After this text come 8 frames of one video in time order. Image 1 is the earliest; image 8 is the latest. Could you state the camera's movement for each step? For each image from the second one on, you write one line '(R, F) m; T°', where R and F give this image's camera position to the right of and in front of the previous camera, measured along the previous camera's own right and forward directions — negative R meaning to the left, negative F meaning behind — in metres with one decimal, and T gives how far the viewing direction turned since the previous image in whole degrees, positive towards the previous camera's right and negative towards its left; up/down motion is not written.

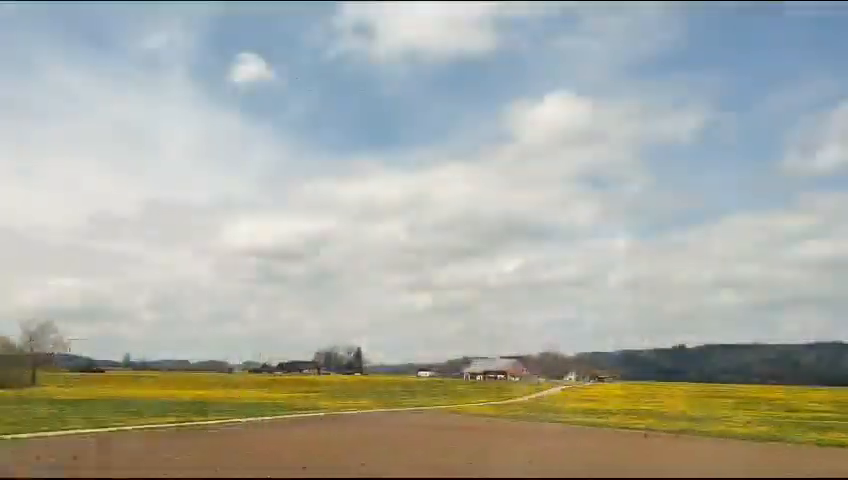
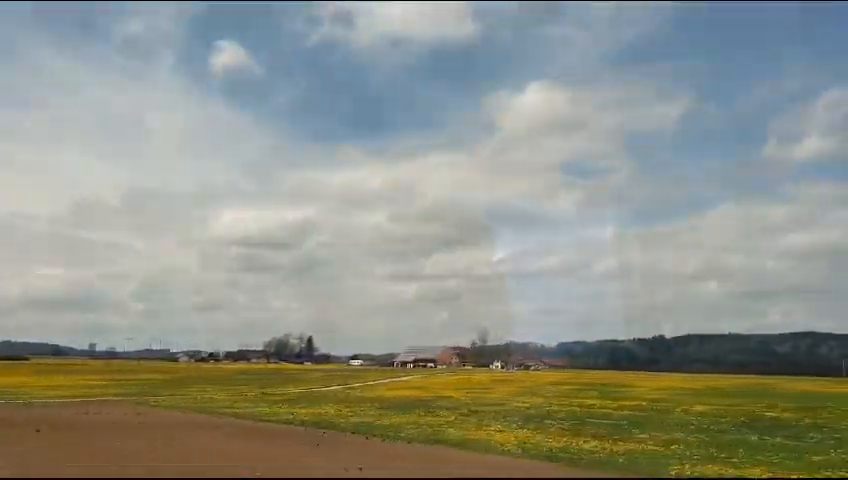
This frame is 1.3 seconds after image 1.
(+0.9, +0.2) m; +1°
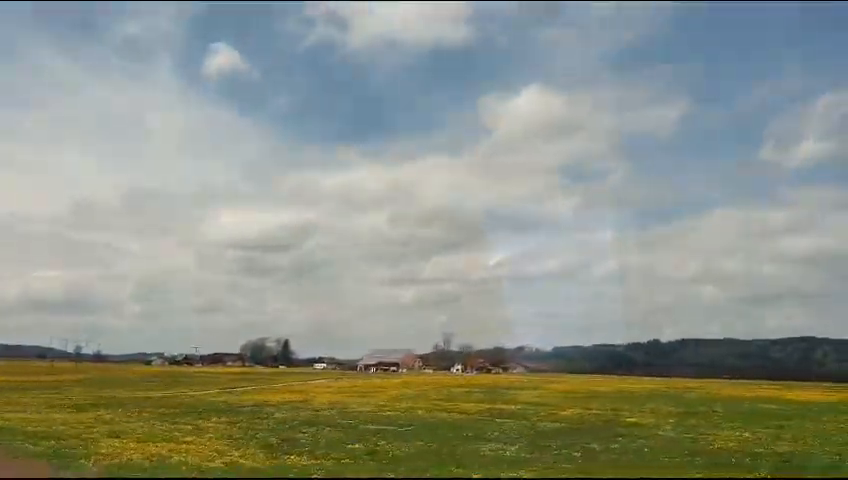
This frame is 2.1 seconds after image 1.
(+0.3, +0.2) m; 0°
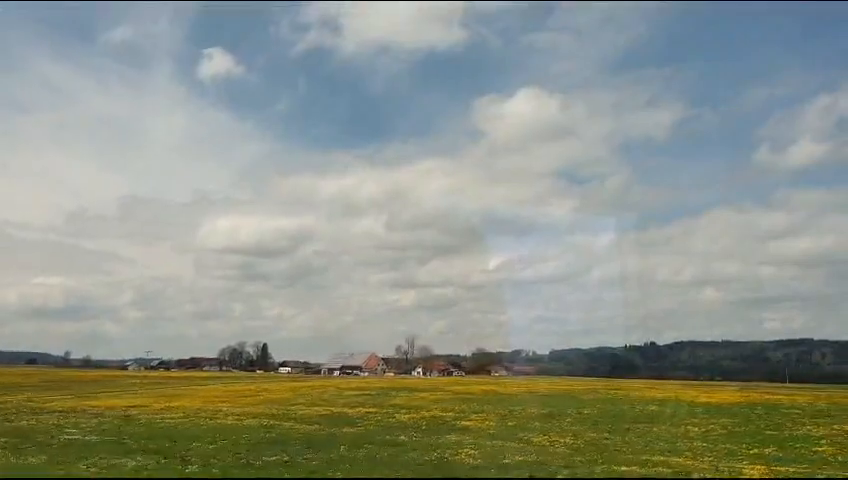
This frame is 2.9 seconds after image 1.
(+0.3, +0.3) m; 0°
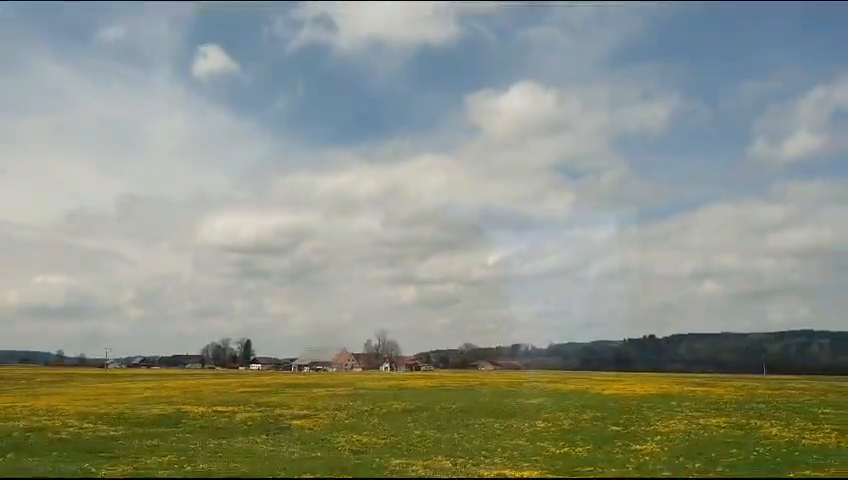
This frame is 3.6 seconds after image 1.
(+0.3, +0.1) m; 0°
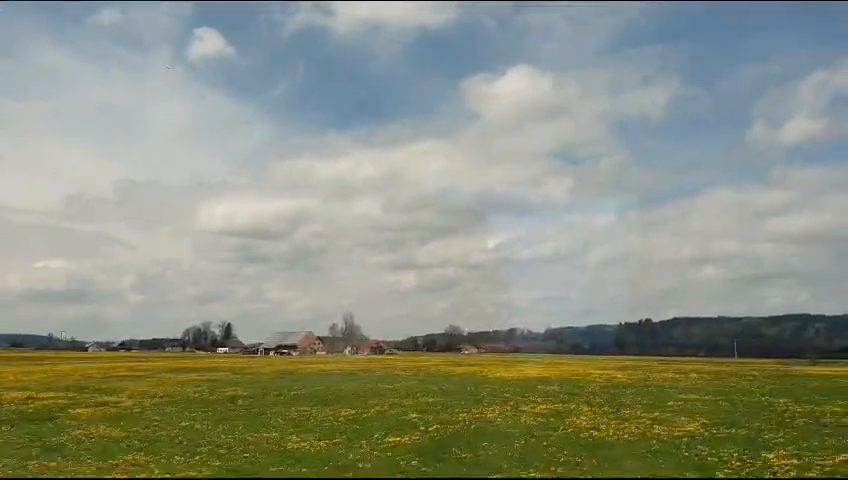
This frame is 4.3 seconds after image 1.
(+0.3, +0.1) m; 0°
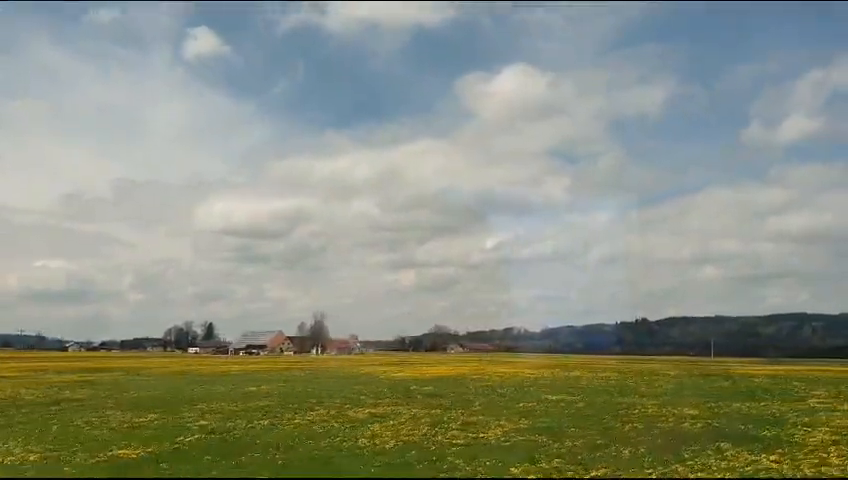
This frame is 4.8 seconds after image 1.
(+0.3, +0.1) m; 0°
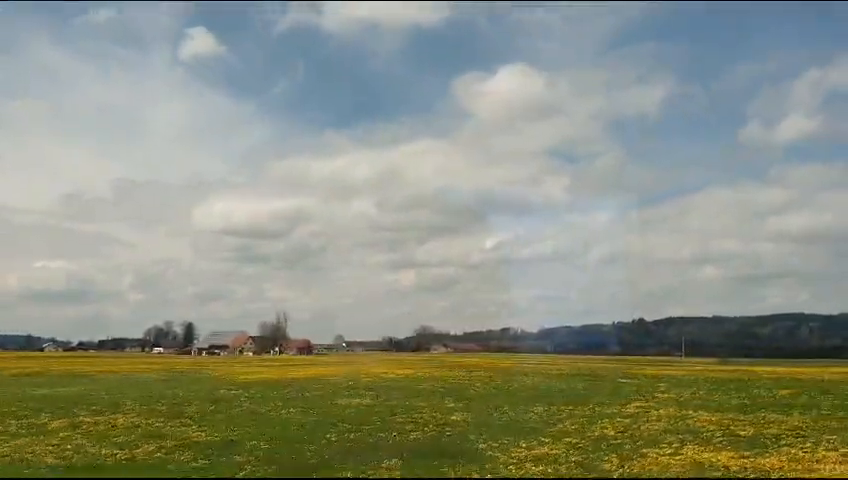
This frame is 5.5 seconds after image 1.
(+0.3, +0.1) m; 0°
